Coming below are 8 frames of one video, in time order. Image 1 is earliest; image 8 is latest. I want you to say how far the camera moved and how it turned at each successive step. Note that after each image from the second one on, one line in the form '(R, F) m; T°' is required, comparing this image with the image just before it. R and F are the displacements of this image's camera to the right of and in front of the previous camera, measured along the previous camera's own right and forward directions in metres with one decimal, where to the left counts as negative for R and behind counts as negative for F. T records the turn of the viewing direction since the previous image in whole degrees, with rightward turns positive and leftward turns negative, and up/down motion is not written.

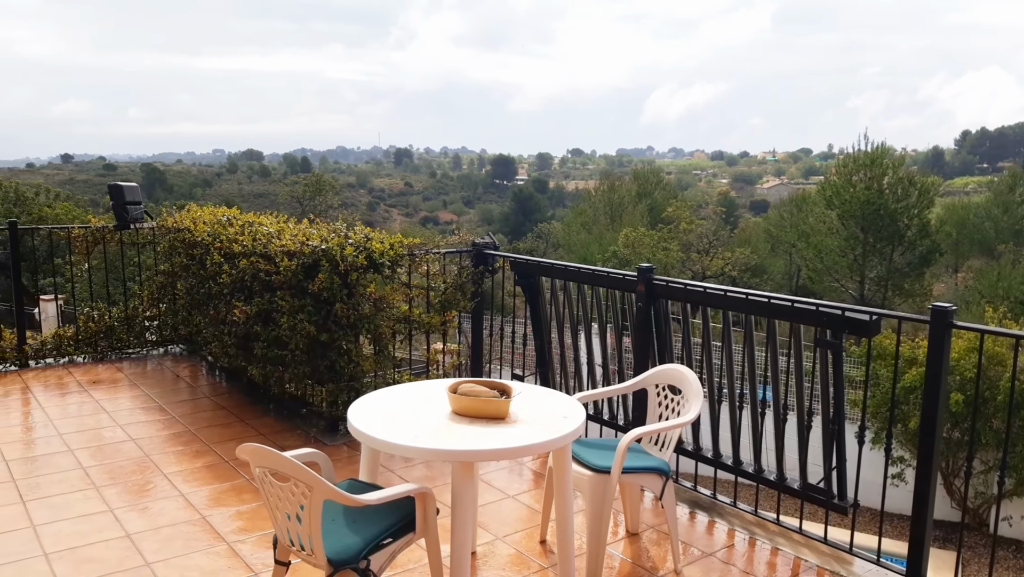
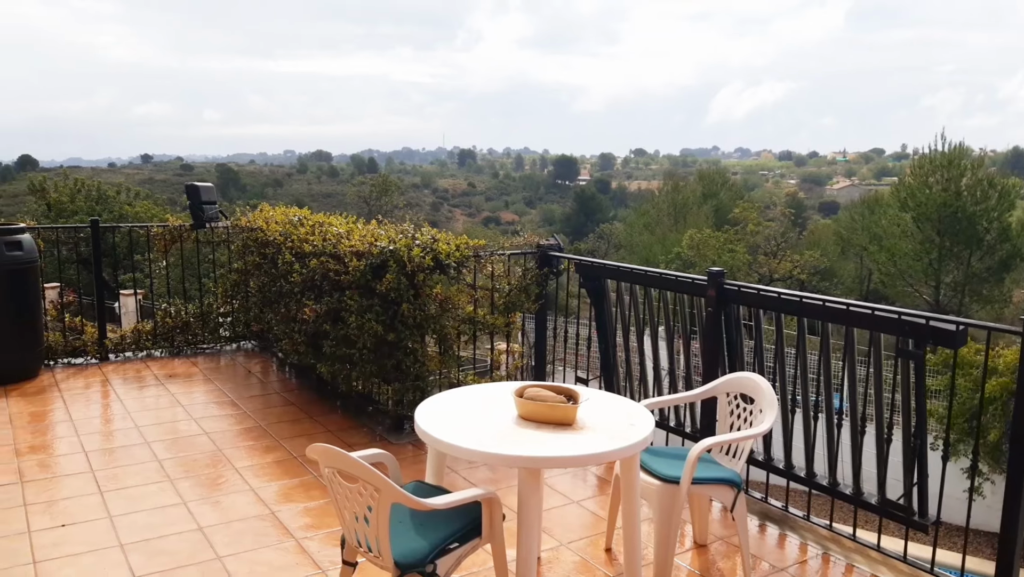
(0.0, 0.0) m; -4°
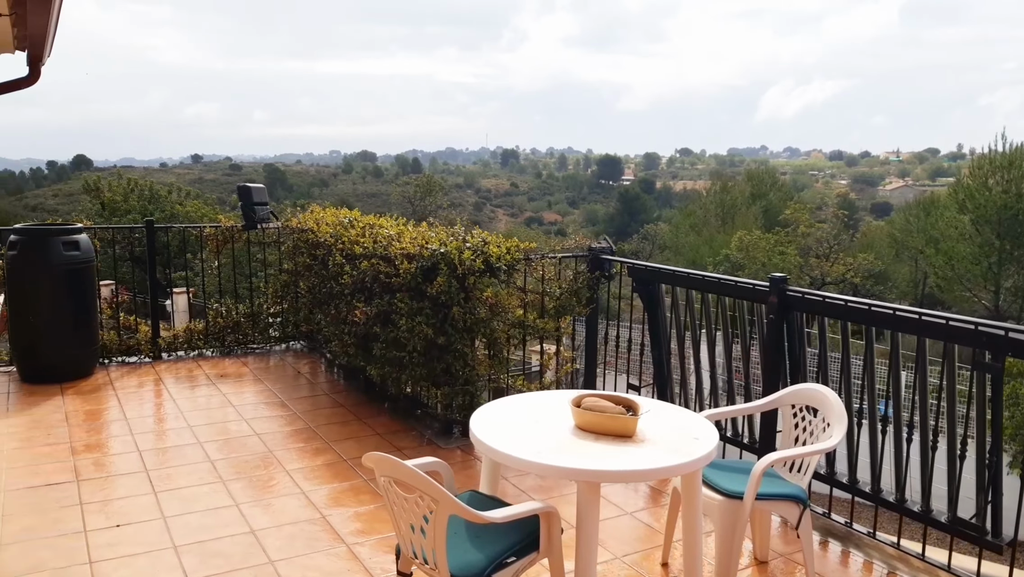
(0.0, +0.1) m; -3°
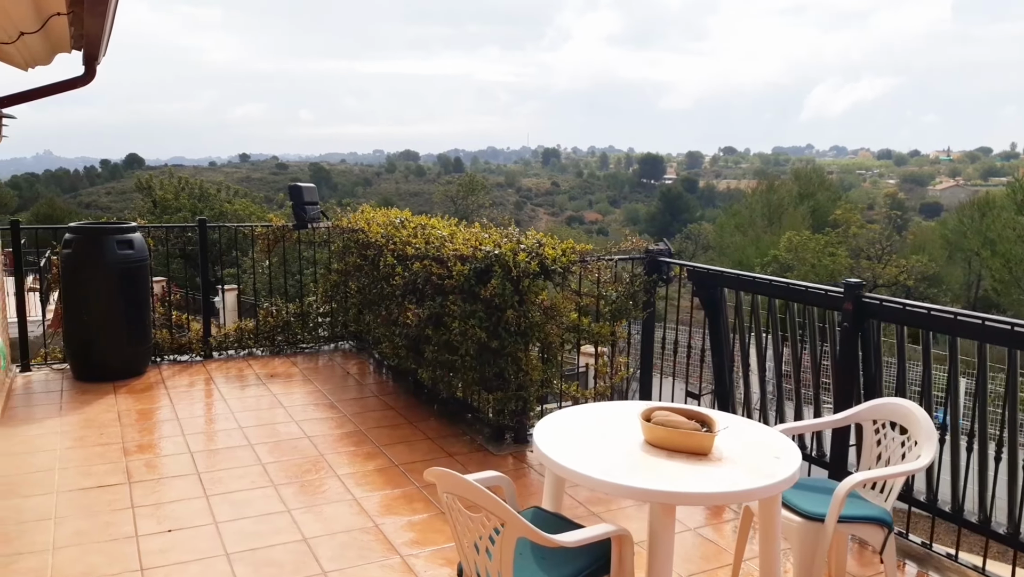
(-0.1, +0.1) m; -3°
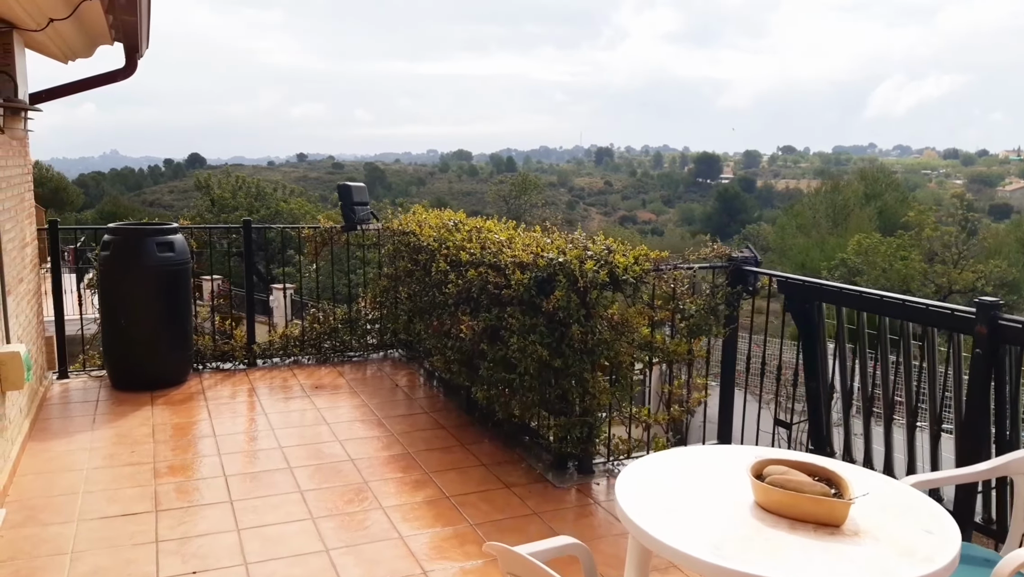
(-0.1, +0.4) m; -4°
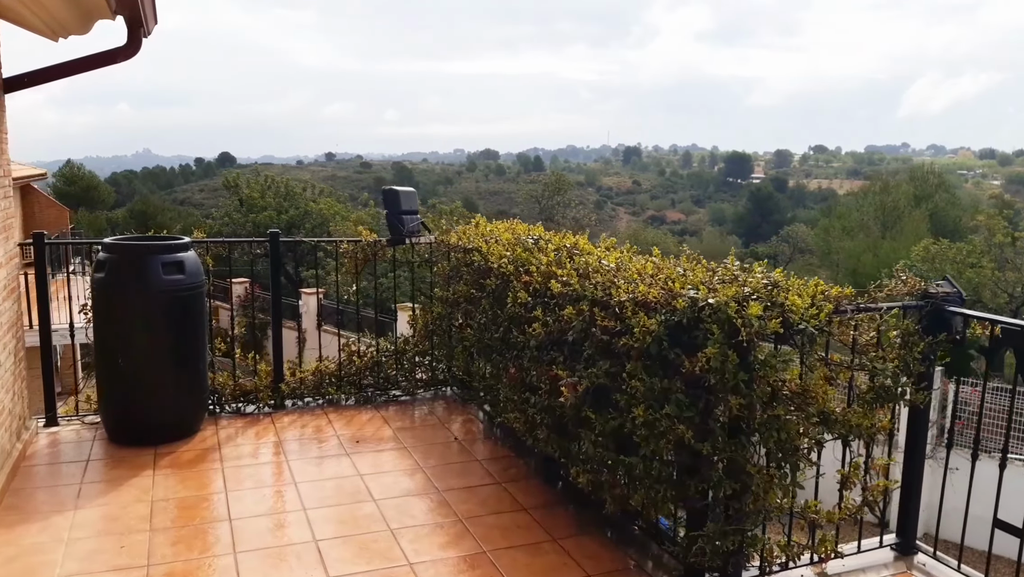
(-0.3, +0.9) m; -2°
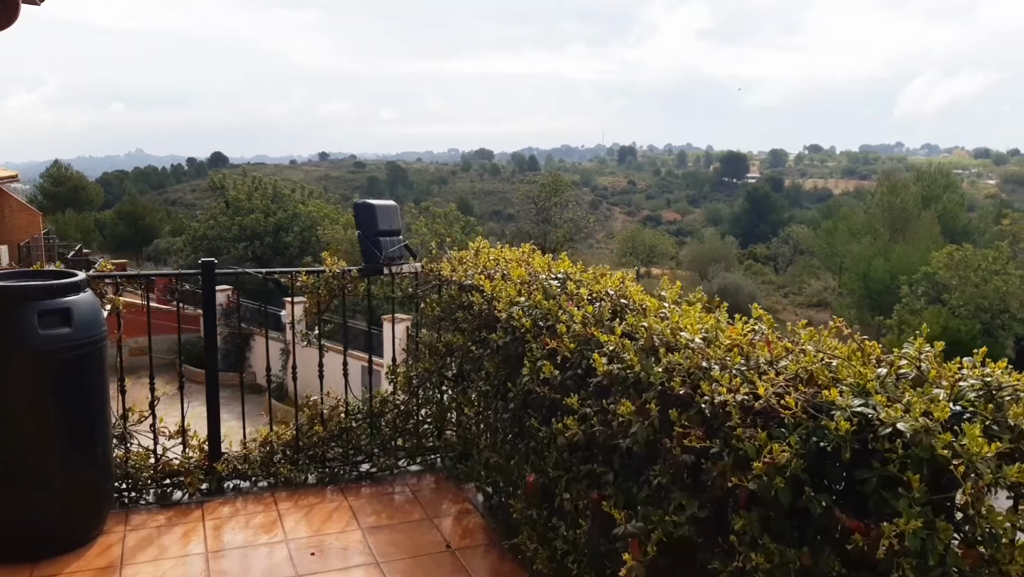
(-0.1, +1.0) m; 0°
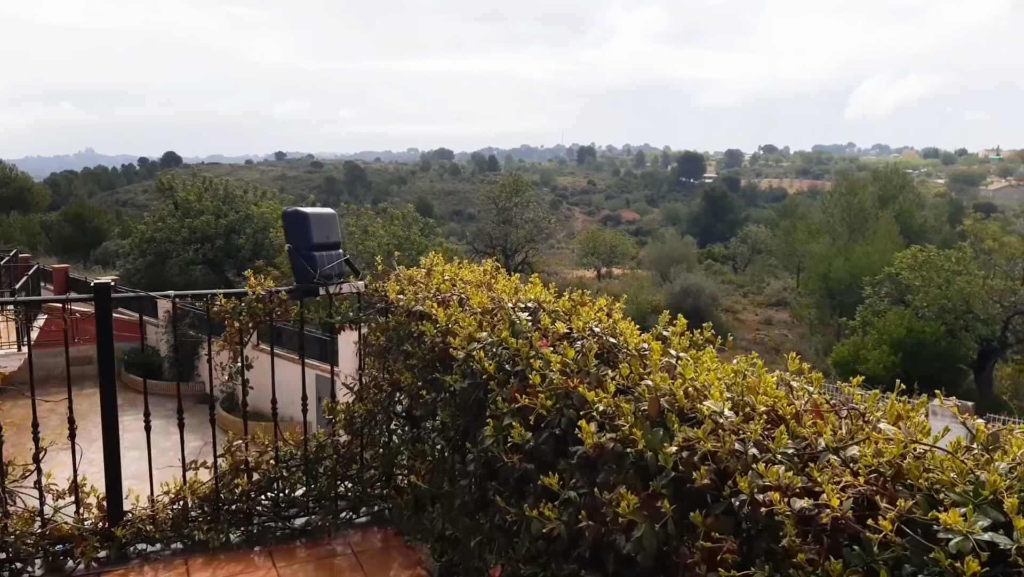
(0.0, +0.5) m; +3°
